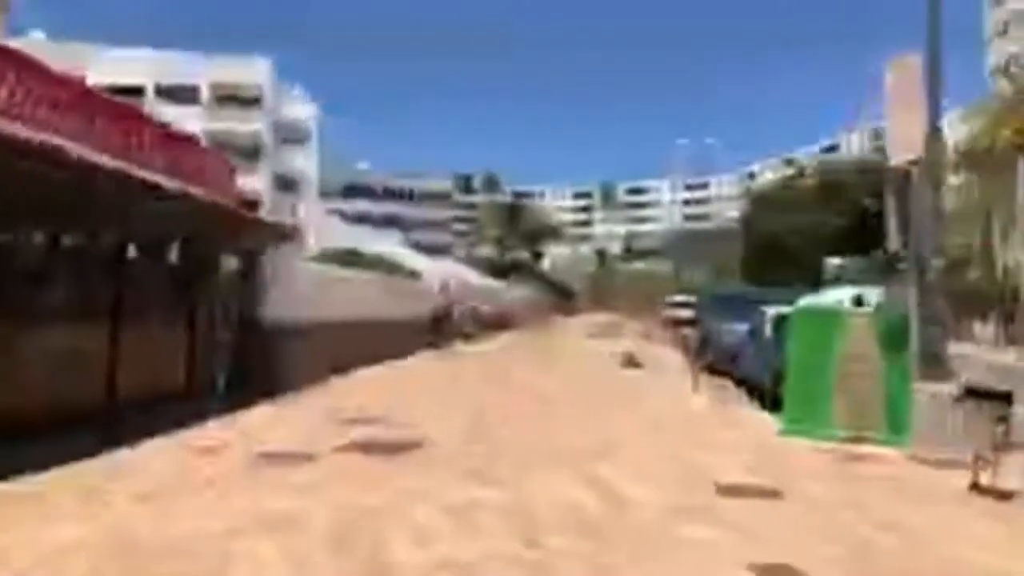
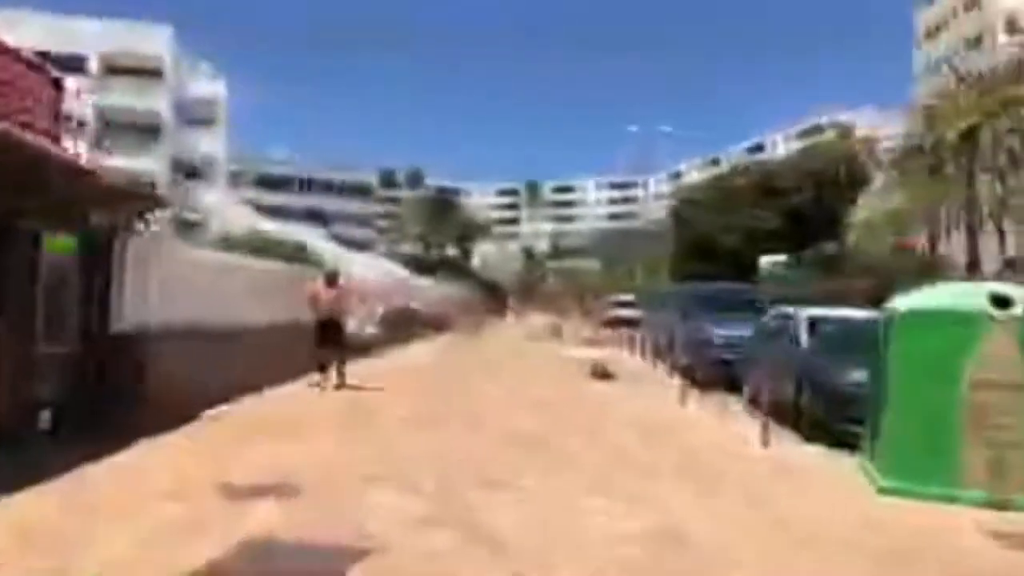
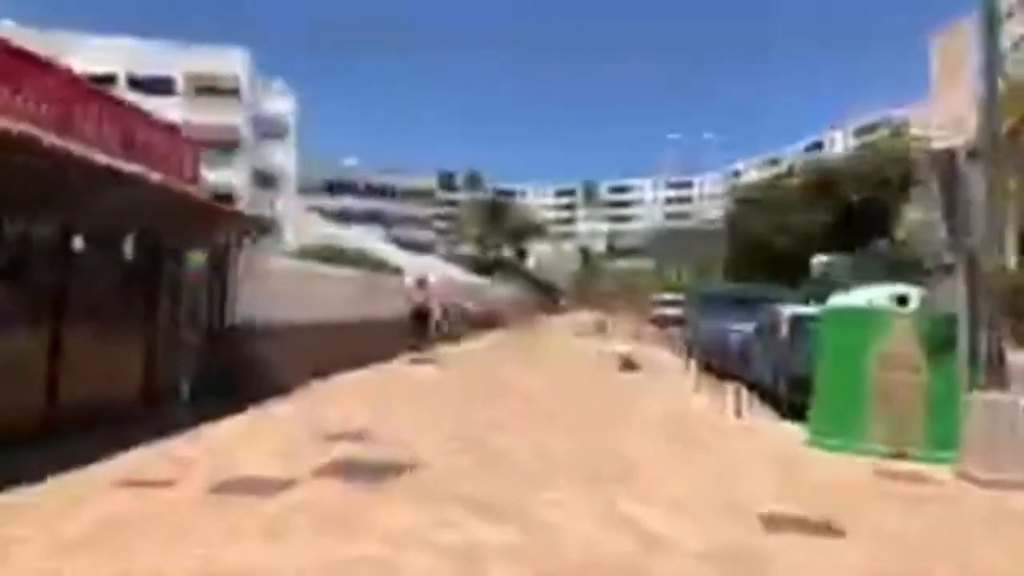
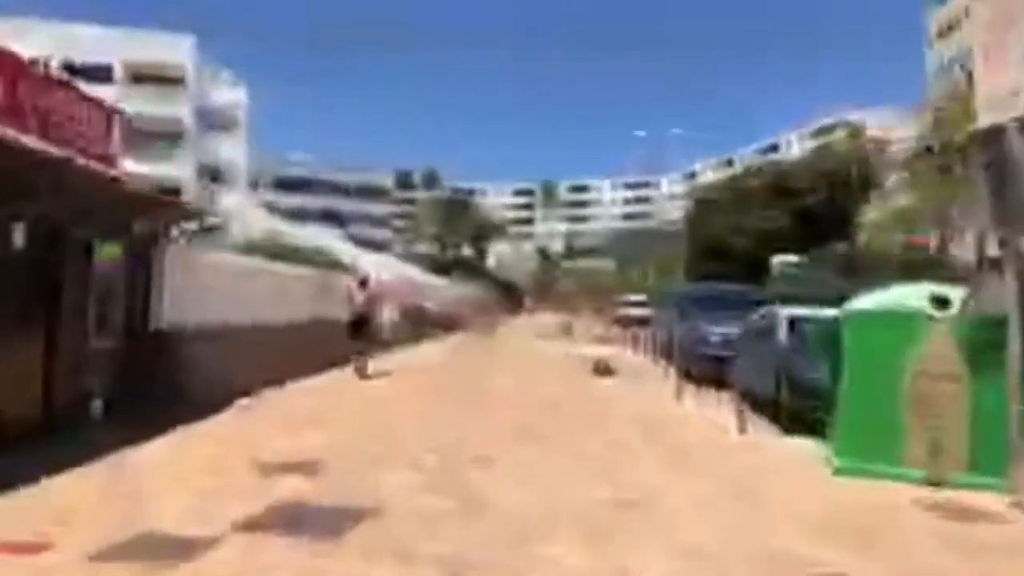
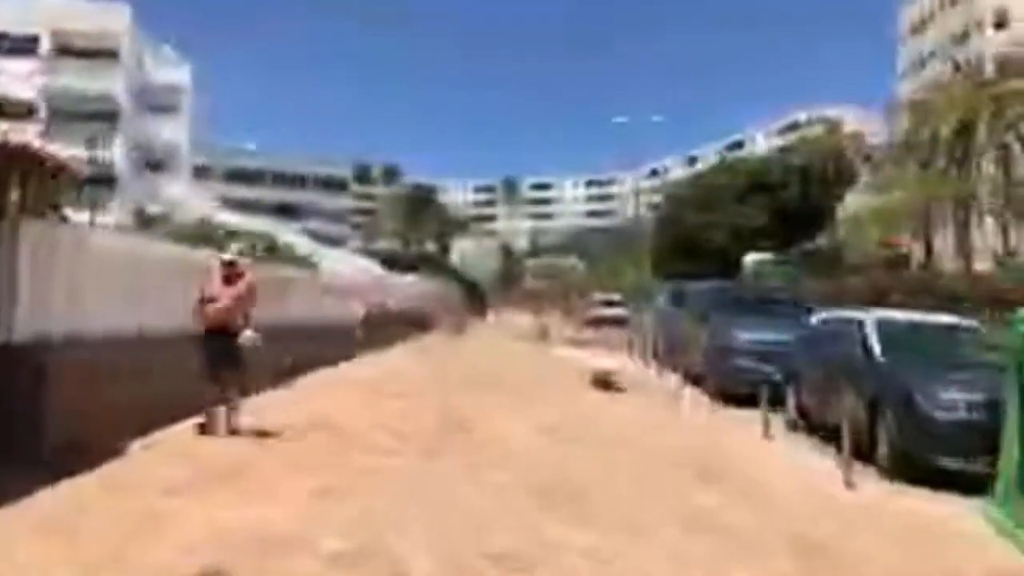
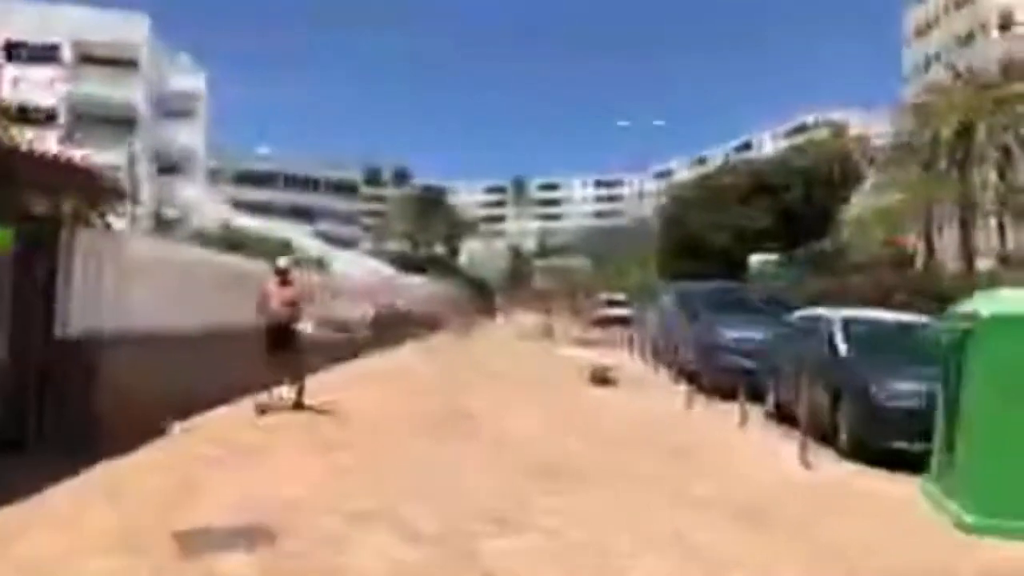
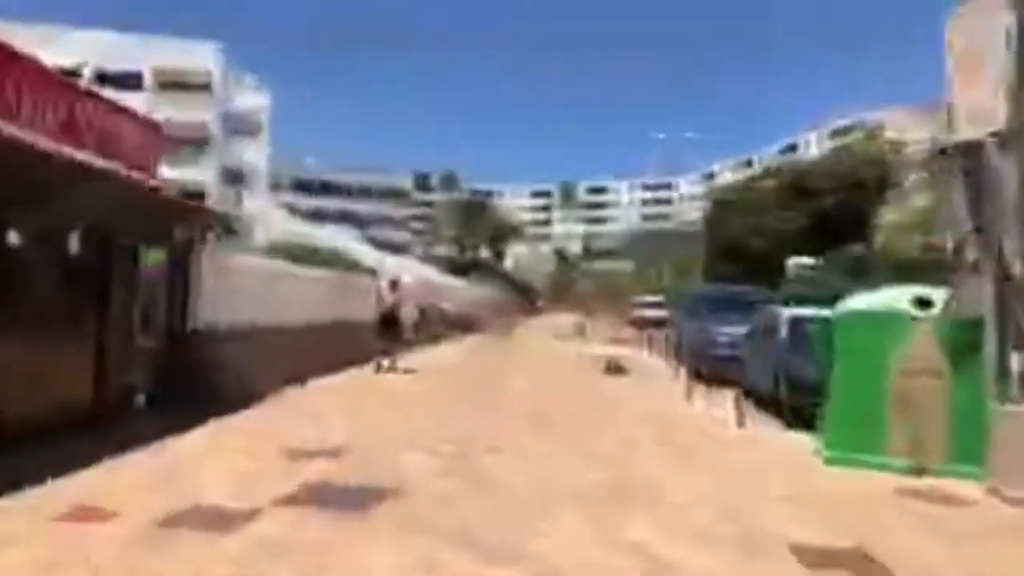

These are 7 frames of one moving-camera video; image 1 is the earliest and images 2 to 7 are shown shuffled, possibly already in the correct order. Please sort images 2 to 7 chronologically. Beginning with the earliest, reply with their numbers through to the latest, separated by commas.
3, 7, 4, 2, 6, 5
